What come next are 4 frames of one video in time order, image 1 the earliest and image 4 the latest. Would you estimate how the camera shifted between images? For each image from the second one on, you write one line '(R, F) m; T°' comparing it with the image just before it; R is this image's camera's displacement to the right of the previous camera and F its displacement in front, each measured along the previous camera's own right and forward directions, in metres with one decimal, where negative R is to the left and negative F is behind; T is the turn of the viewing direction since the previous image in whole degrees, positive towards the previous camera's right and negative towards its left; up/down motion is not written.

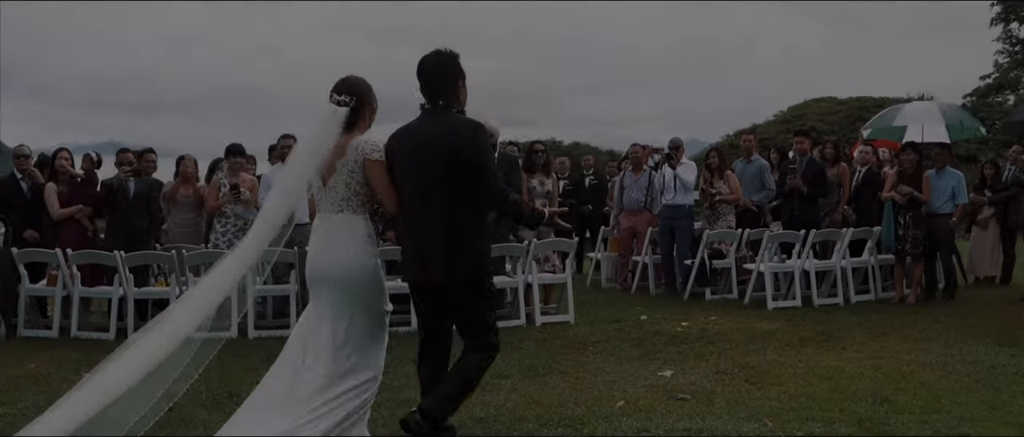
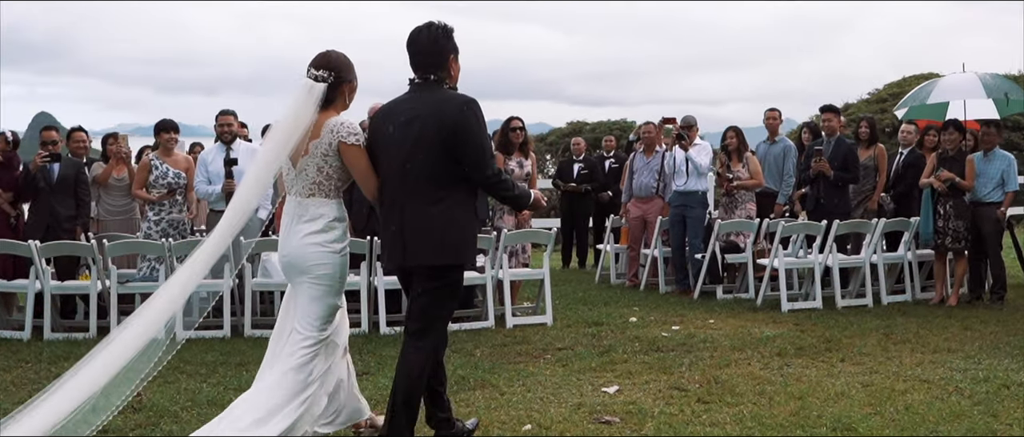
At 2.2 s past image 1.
(+1.2, +1.1) m; -6°
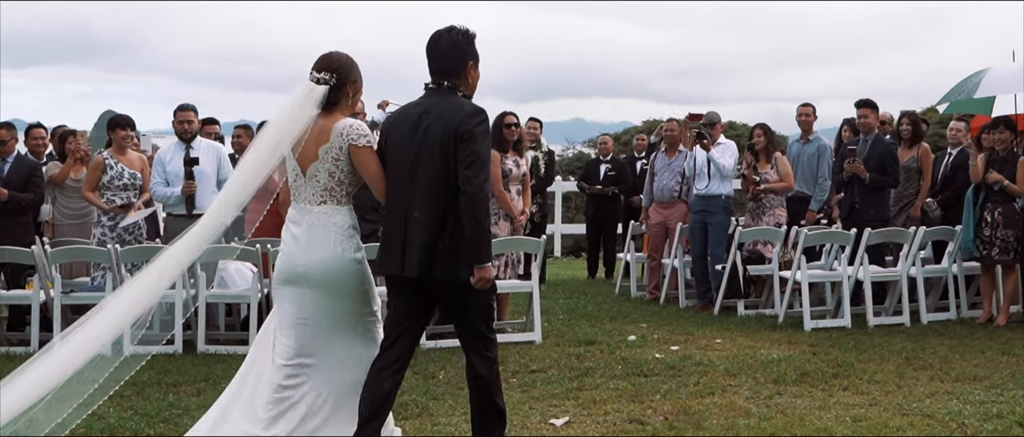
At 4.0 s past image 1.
(+0.9, +0.8) m; -6°
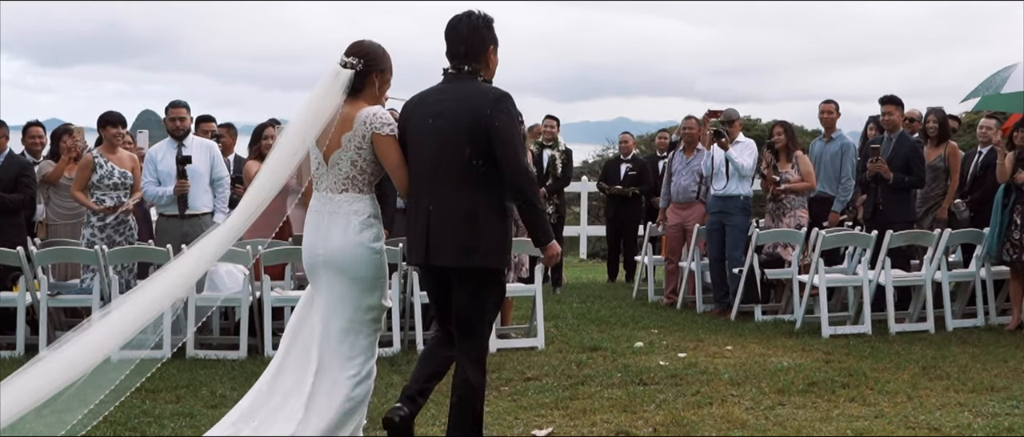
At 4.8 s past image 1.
(+0.4, +0.3) m; -3°
